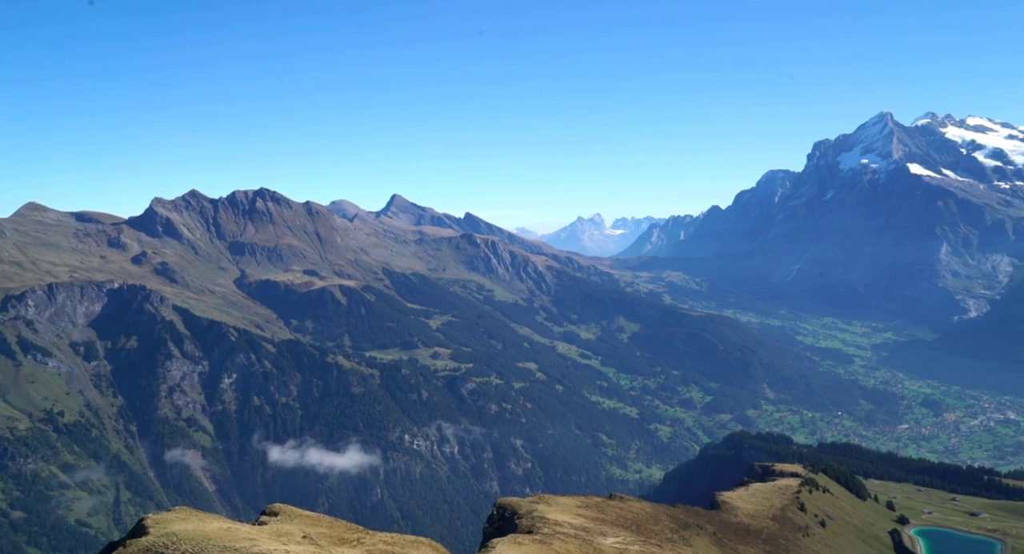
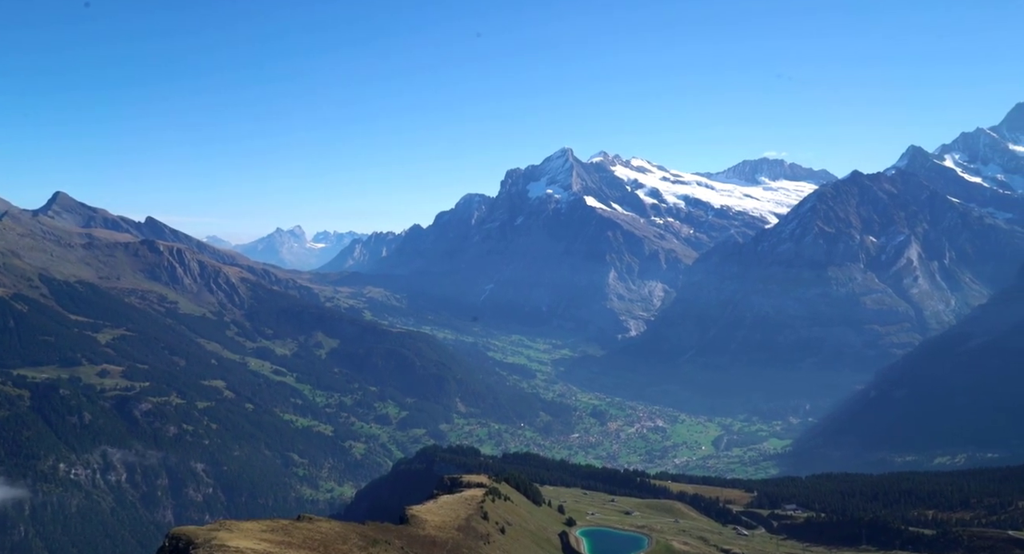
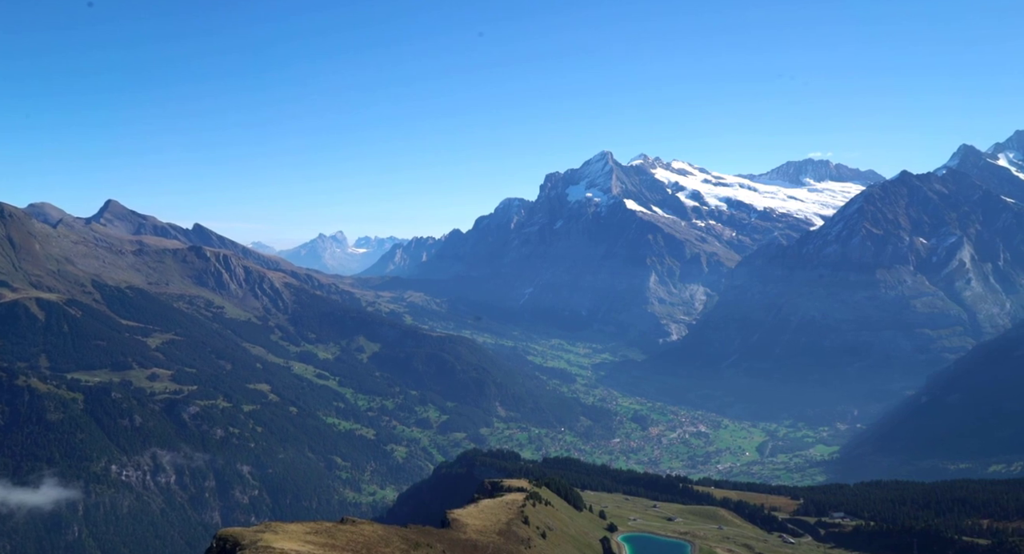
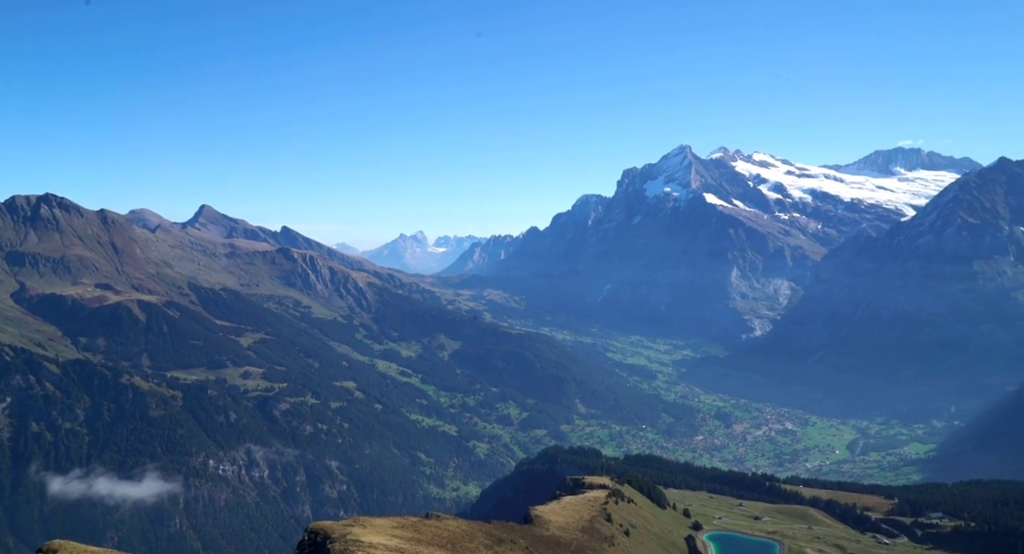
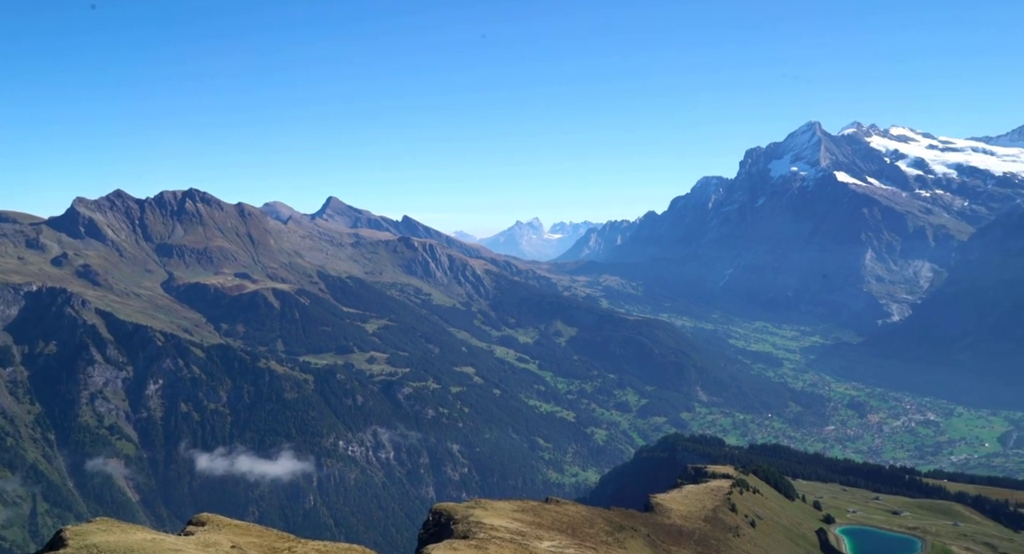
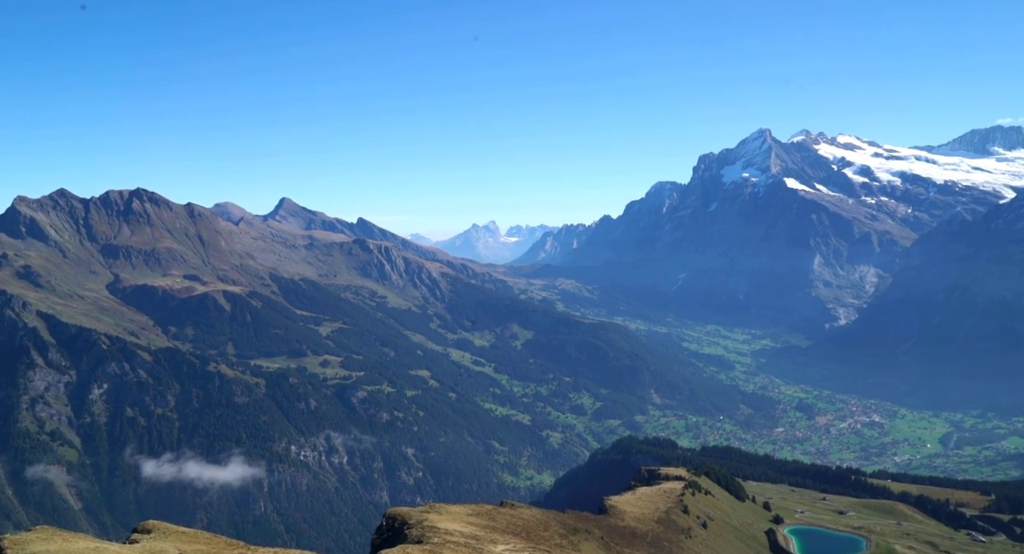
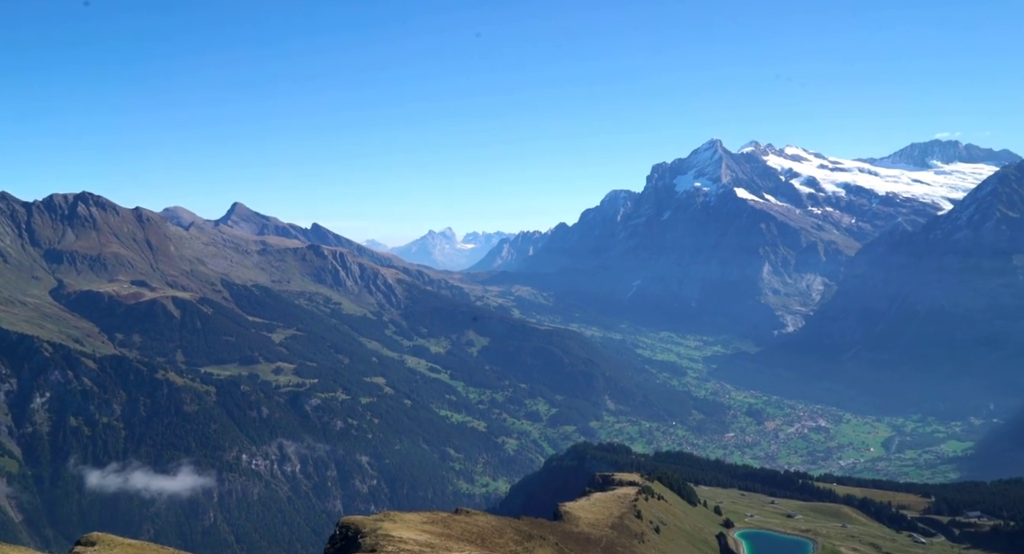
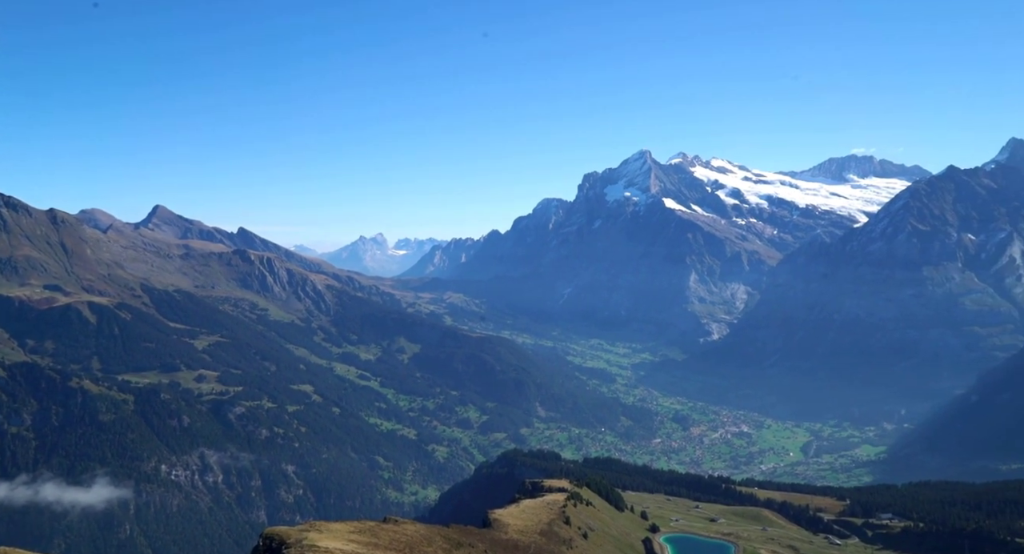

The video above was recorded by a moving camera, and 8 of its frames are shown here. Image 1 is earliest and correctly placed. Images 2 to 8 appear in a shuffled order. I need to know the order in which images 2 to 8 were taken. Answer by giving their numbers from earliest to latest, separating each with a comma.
5, 6, 7, 4, 8, 3, 2
